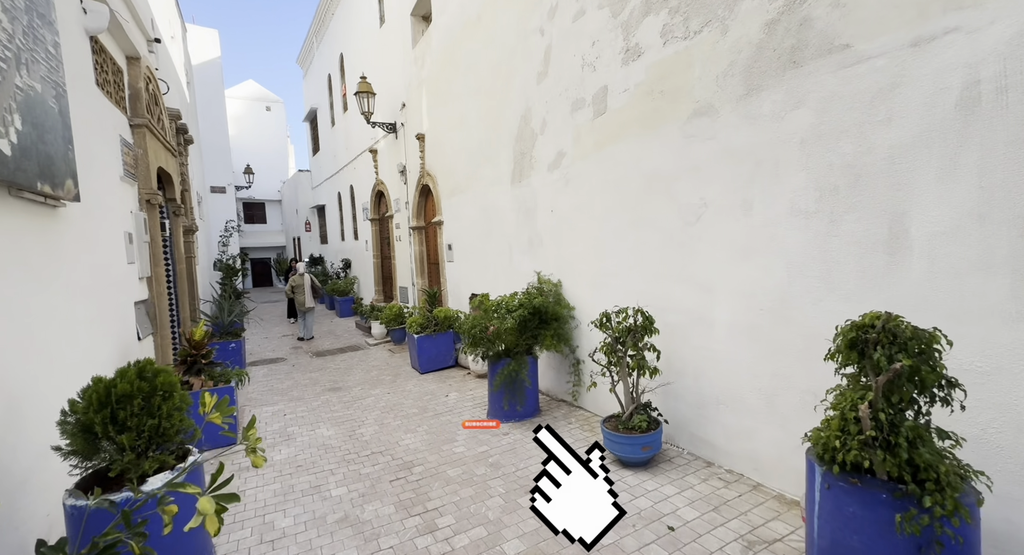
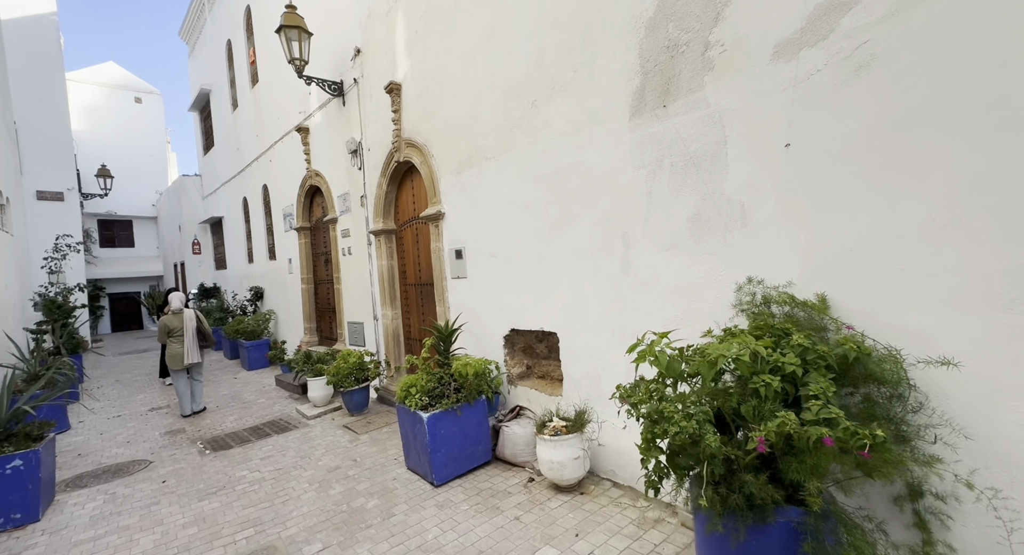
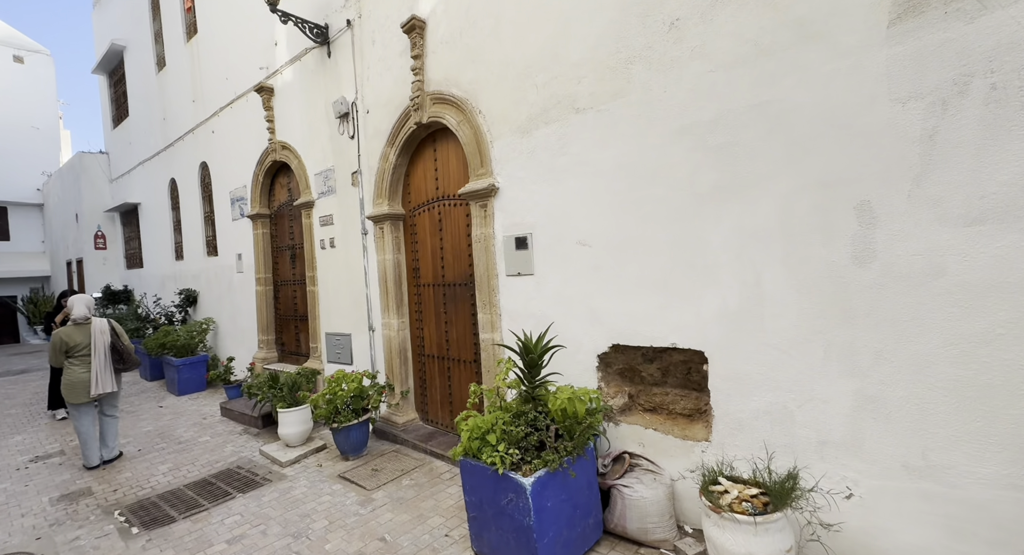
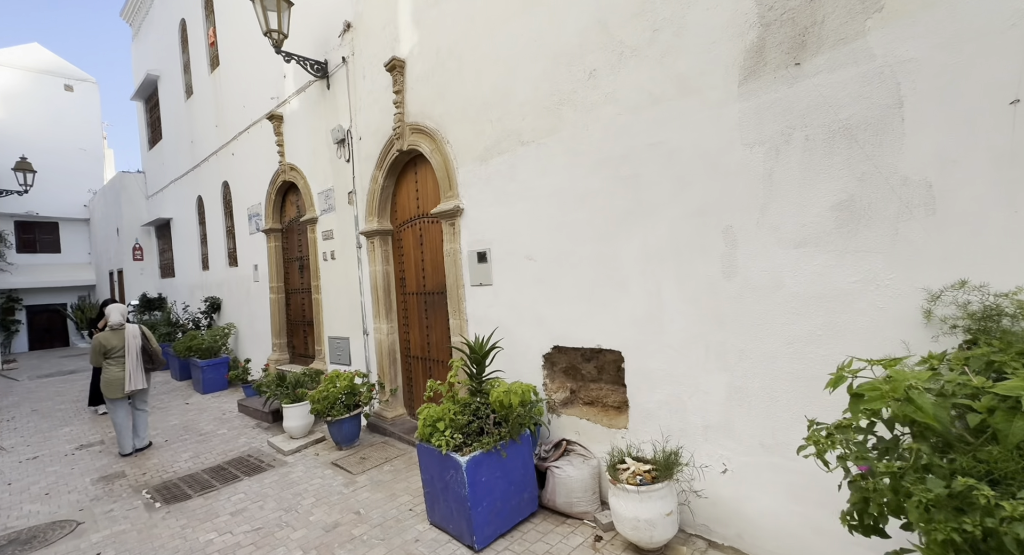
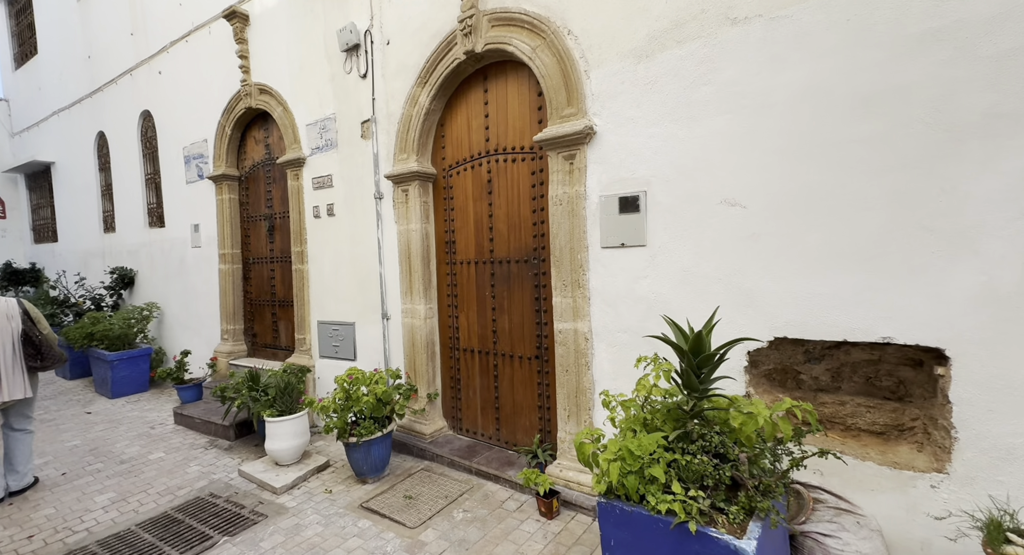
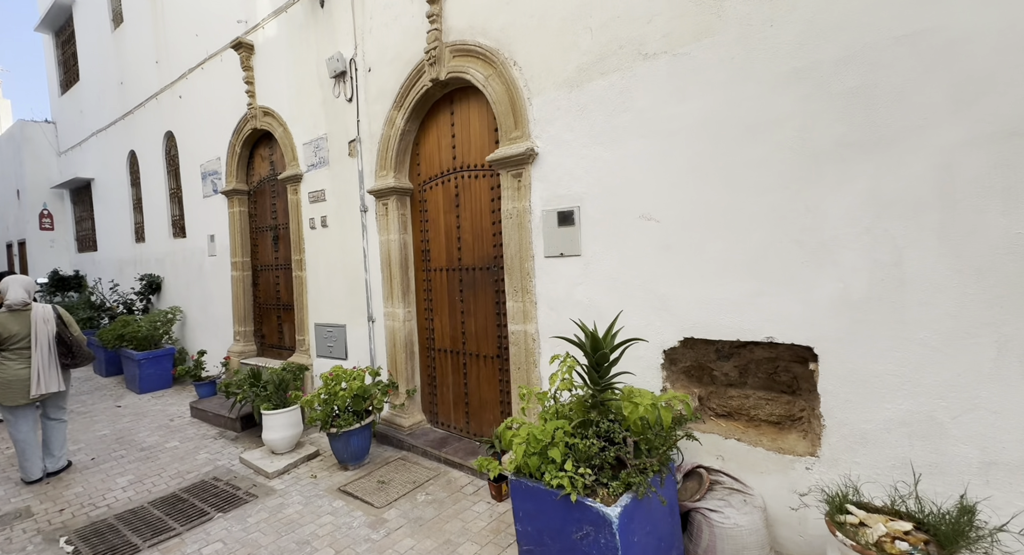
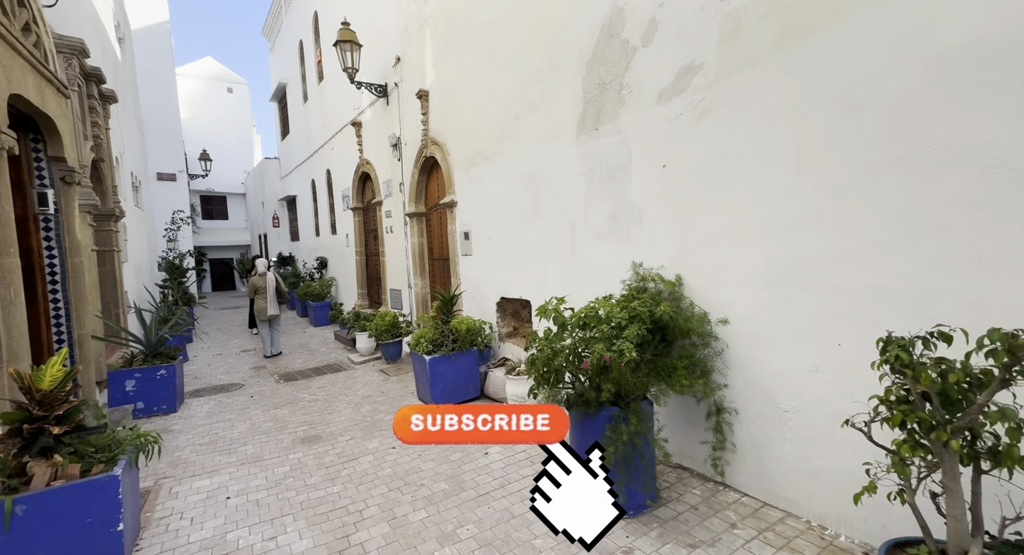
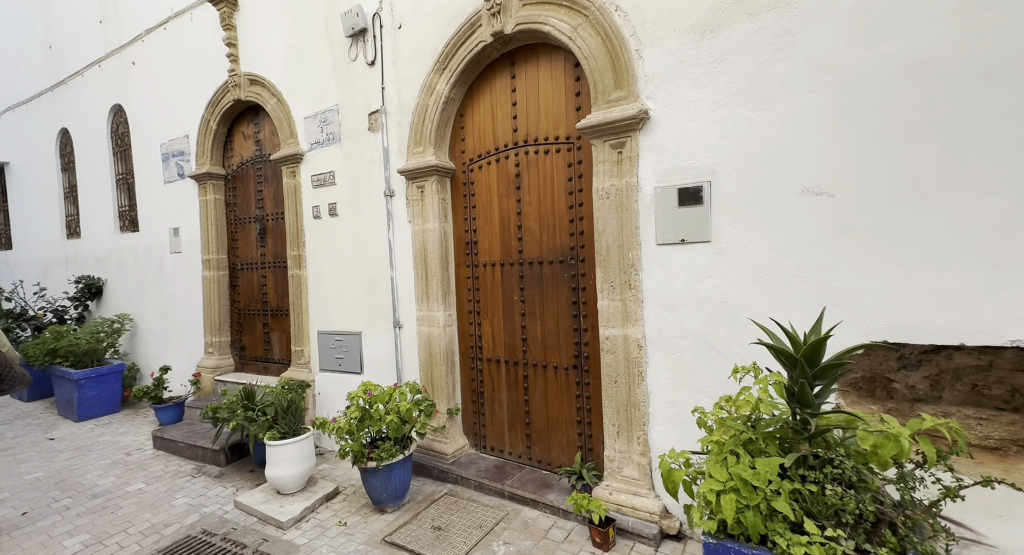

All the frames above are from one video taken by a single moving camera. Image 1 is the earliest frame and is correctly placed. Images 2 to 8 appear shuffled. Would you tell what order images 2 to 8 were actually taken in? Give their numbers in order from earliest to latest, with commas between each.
7, 2, 4, 3, 6, 5, 8
